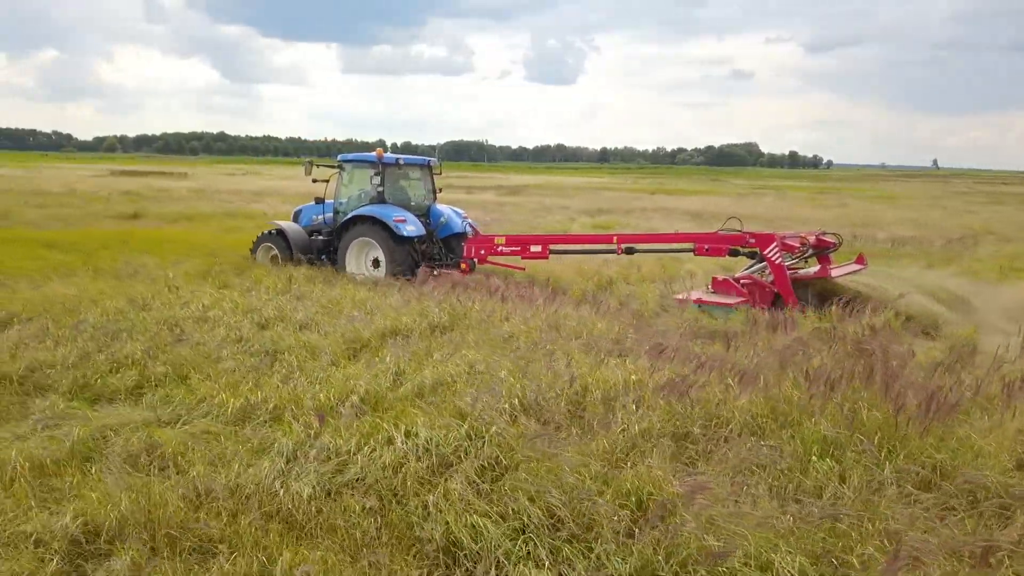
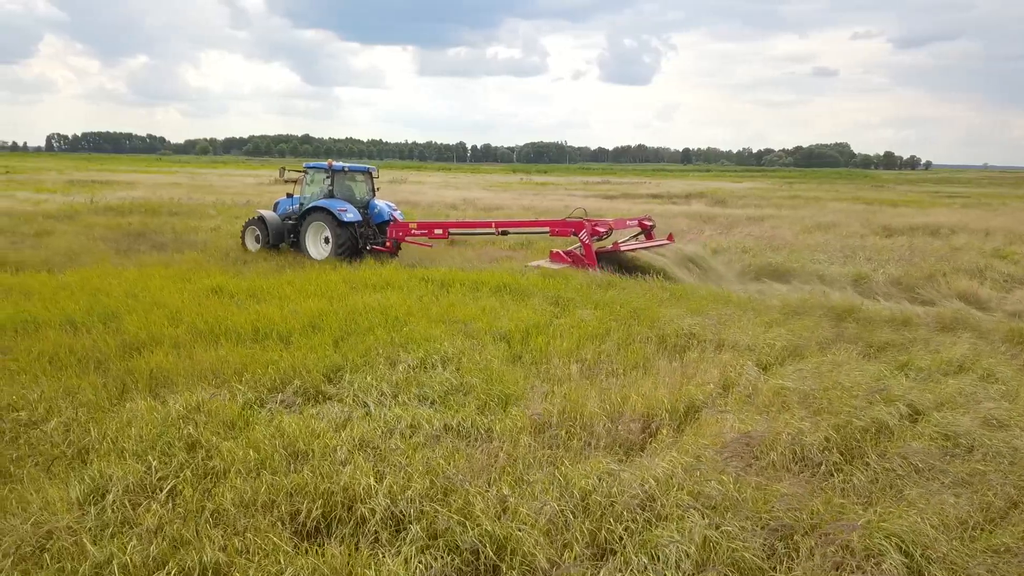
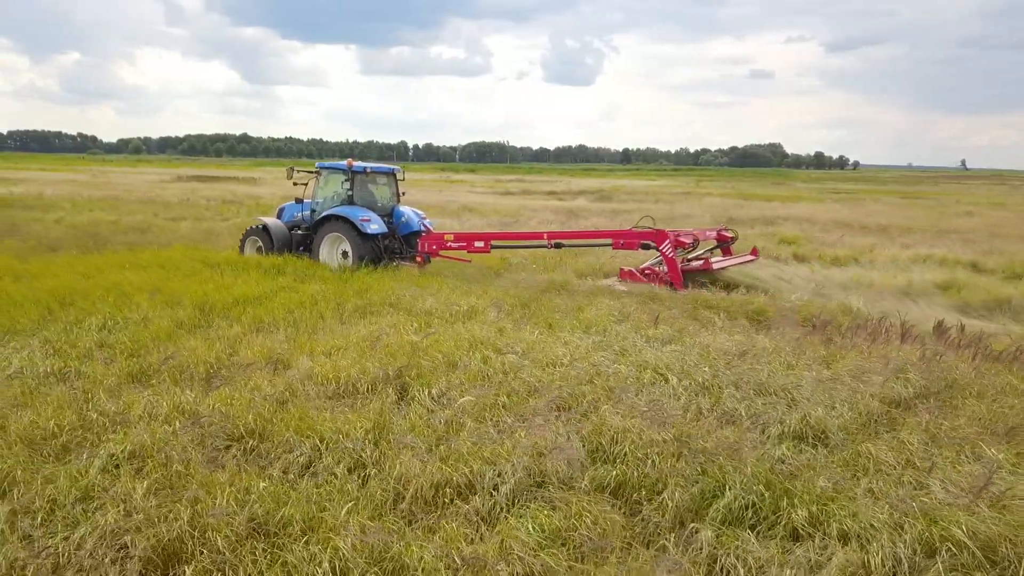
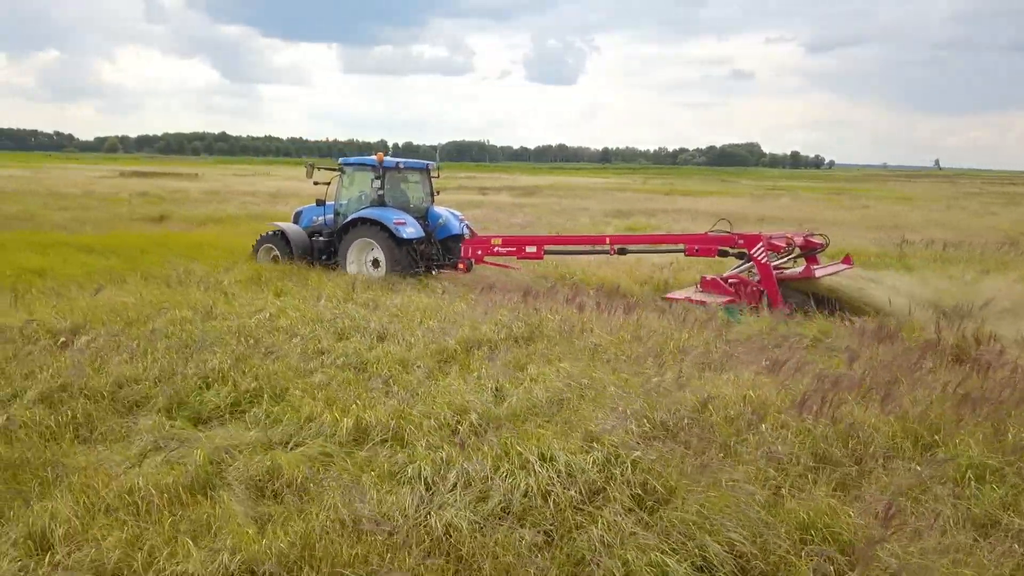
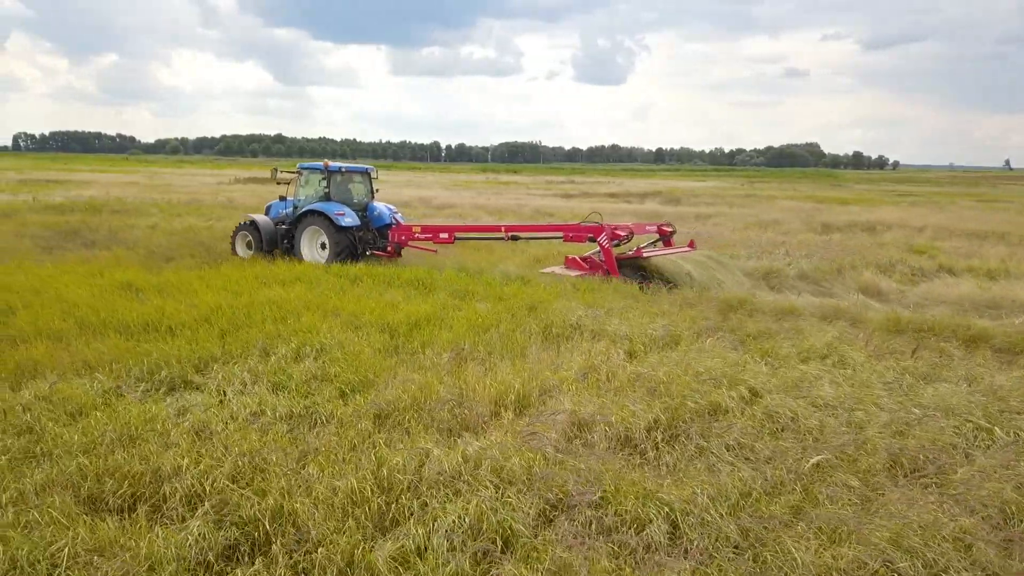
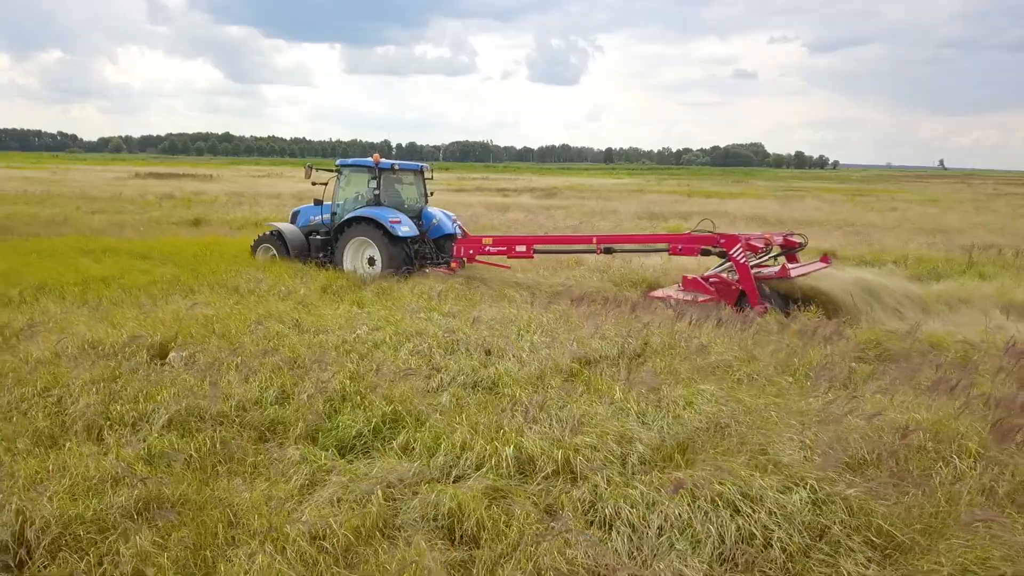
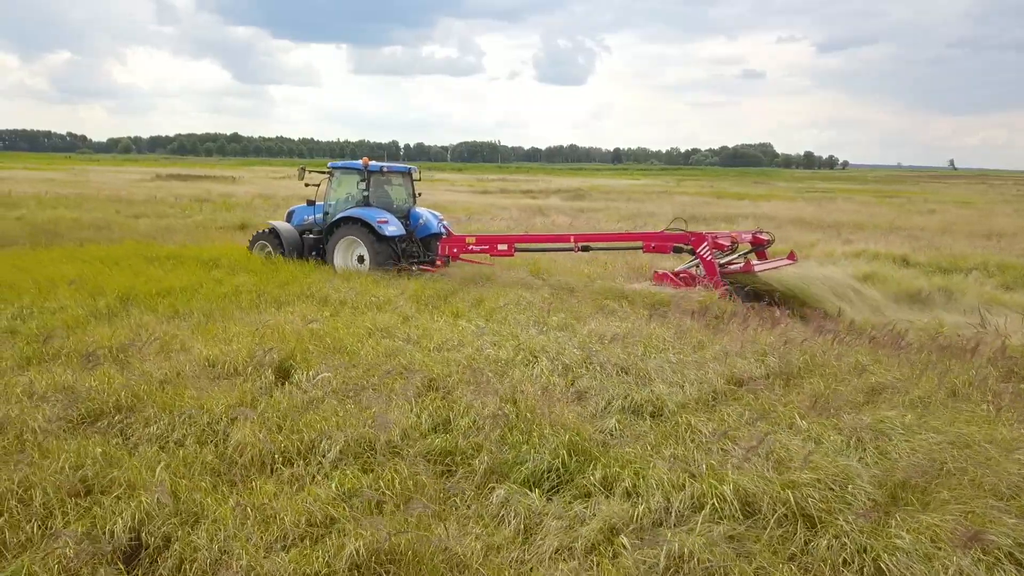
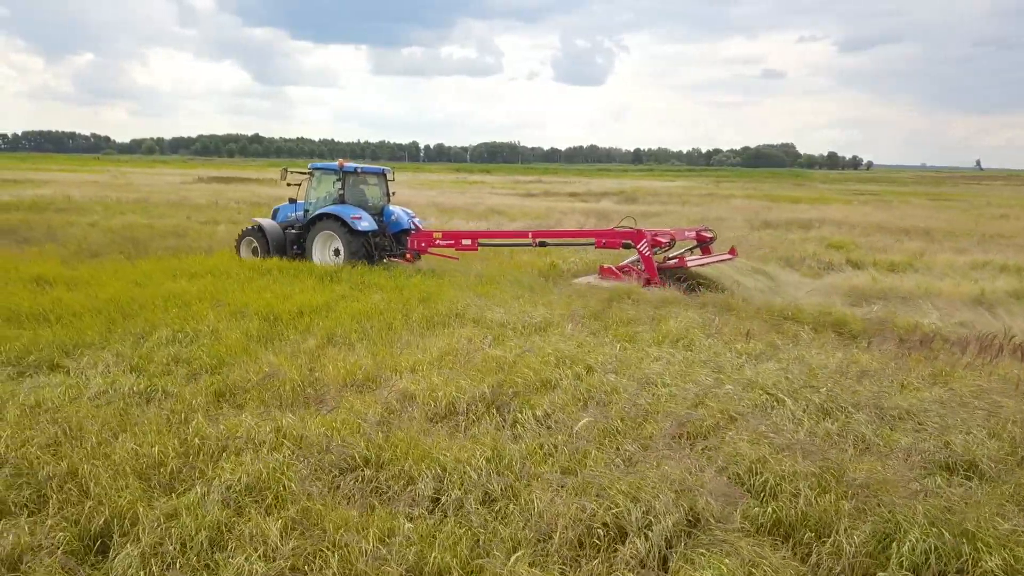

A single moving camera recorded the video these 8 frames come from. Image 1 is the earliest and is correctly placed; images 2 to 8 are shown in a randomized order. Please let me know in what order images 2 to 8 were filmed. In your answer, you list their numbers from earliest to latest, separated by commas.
4, 6, 7, 3, 8, 5, 2
